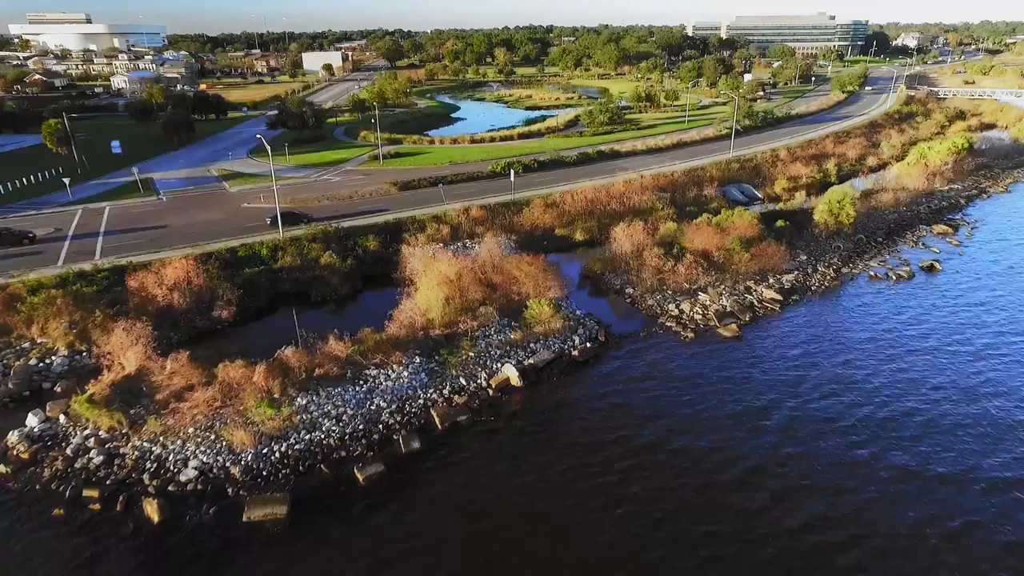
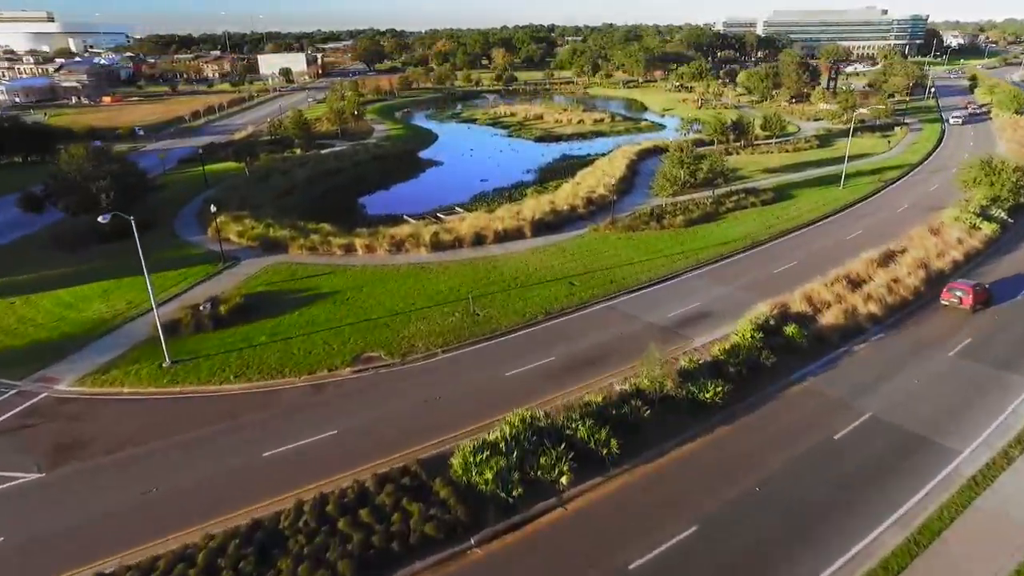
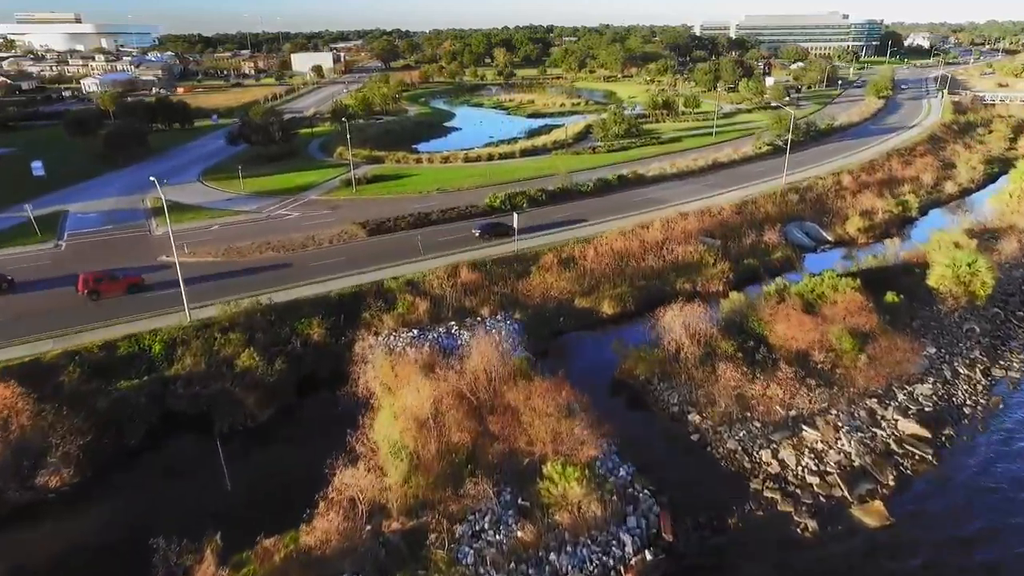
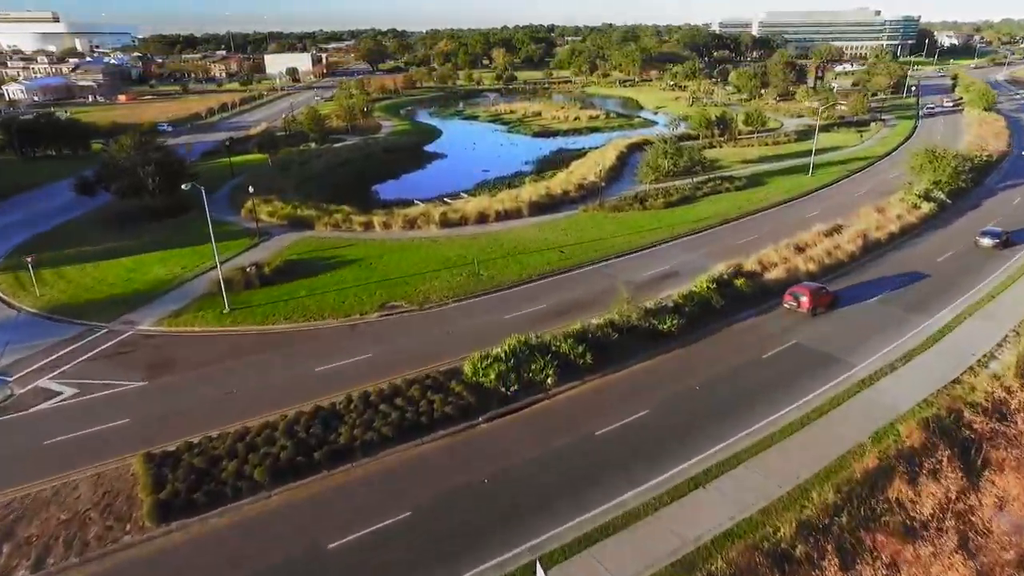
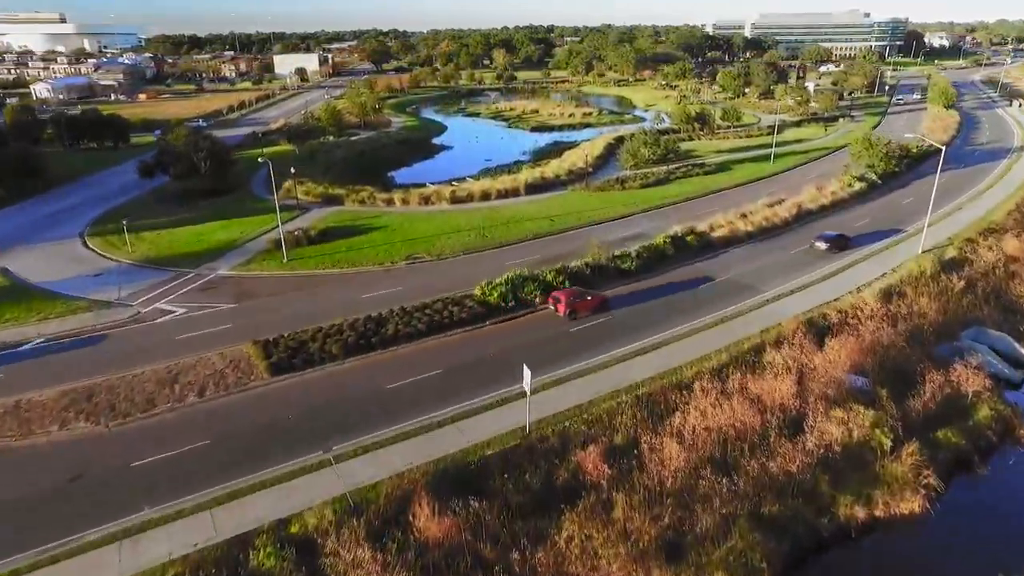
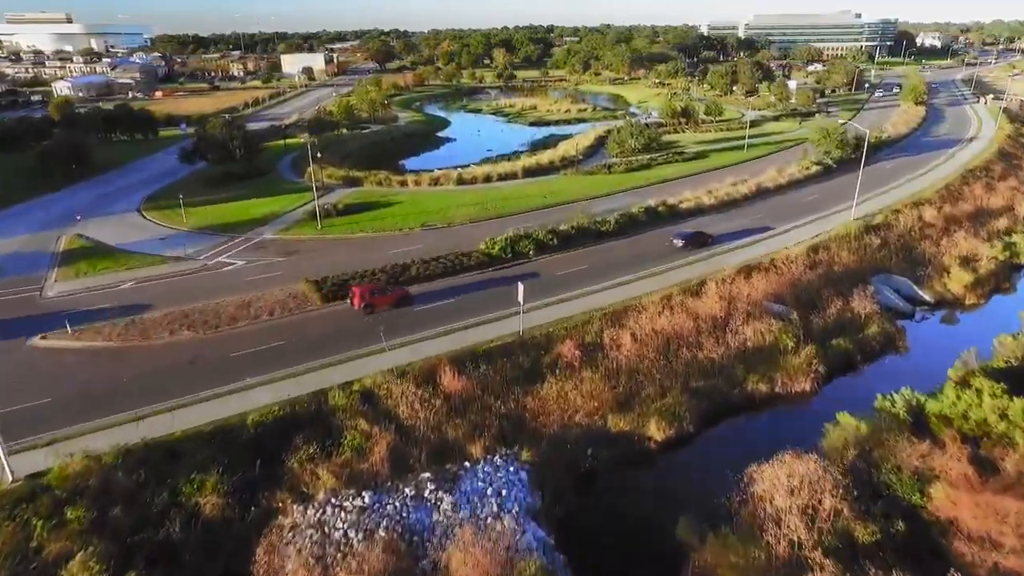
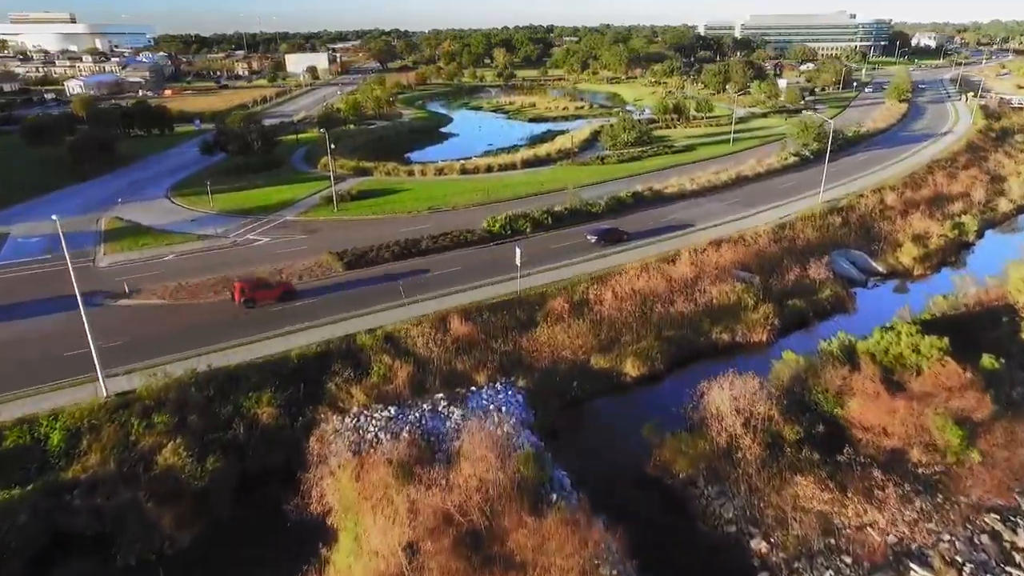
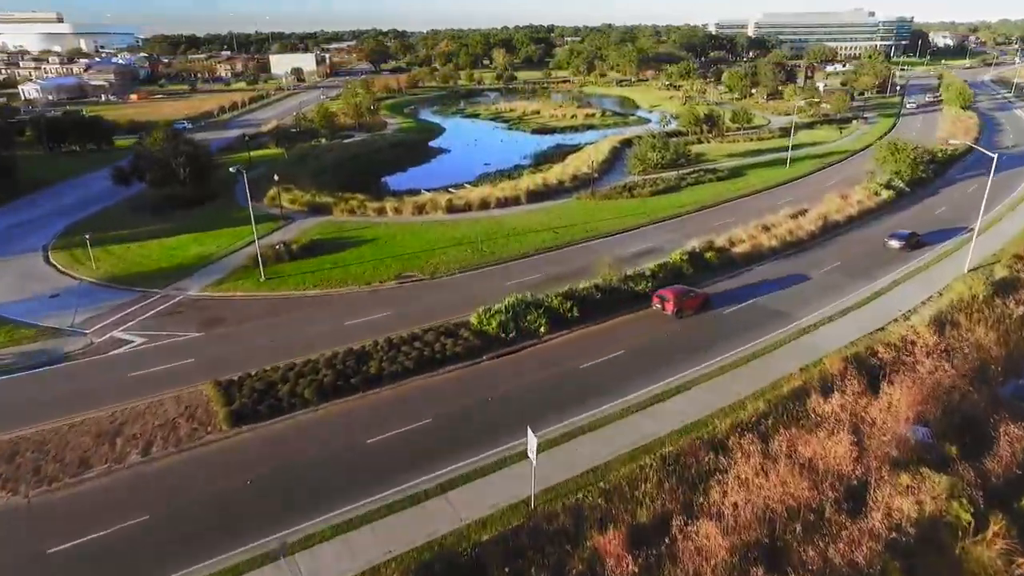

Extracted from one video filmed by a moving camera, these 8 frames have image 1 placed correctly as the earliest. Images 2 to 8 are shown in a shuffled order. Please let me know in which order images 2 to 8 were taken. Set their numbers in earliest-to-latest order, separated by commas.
3, 7, 6, 5, 8, 4, 2
